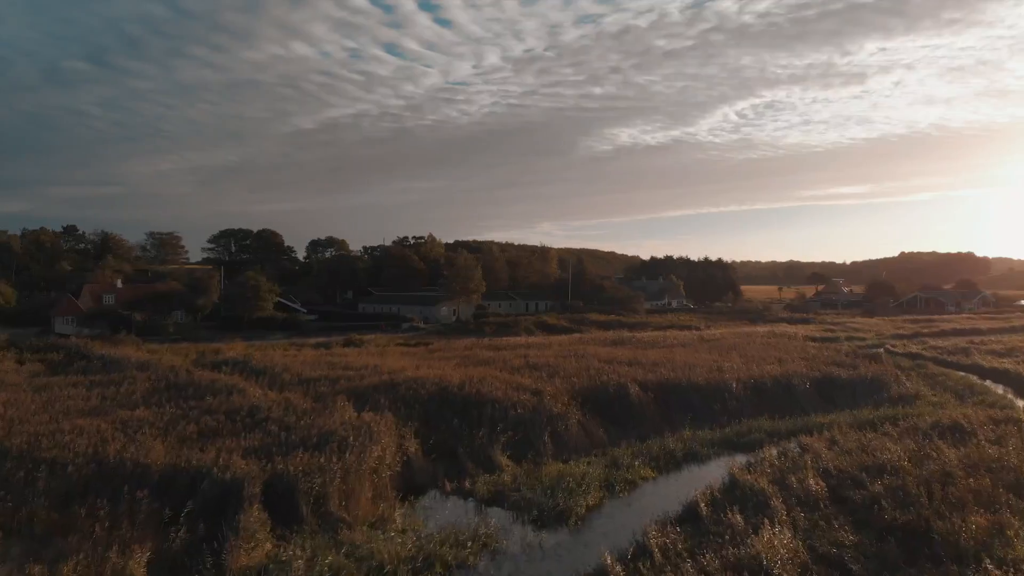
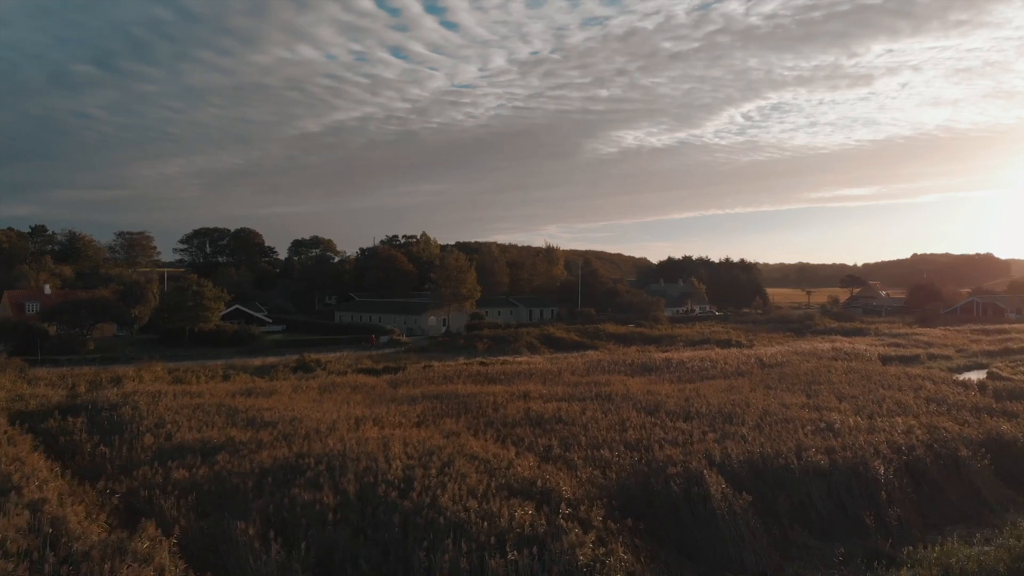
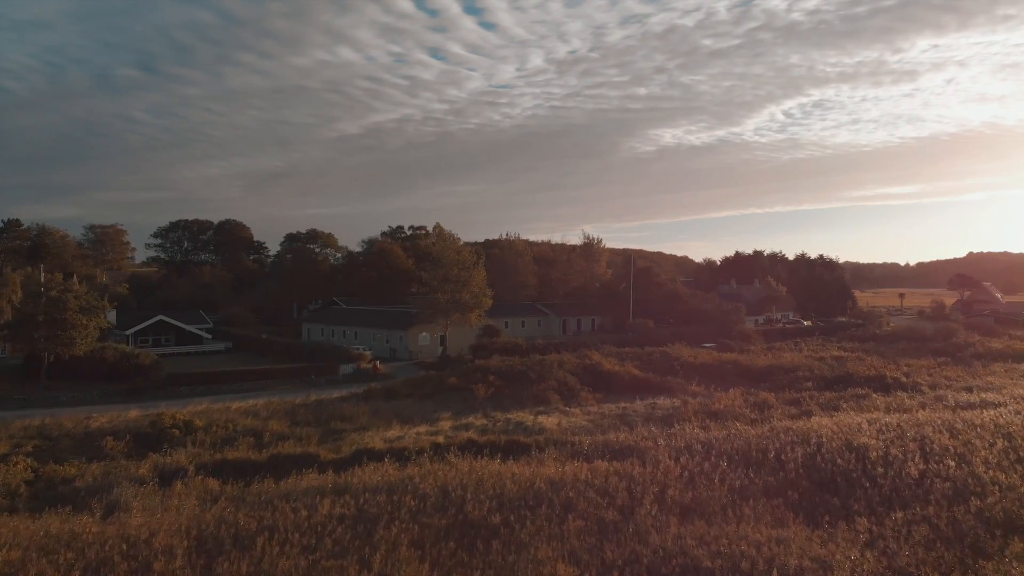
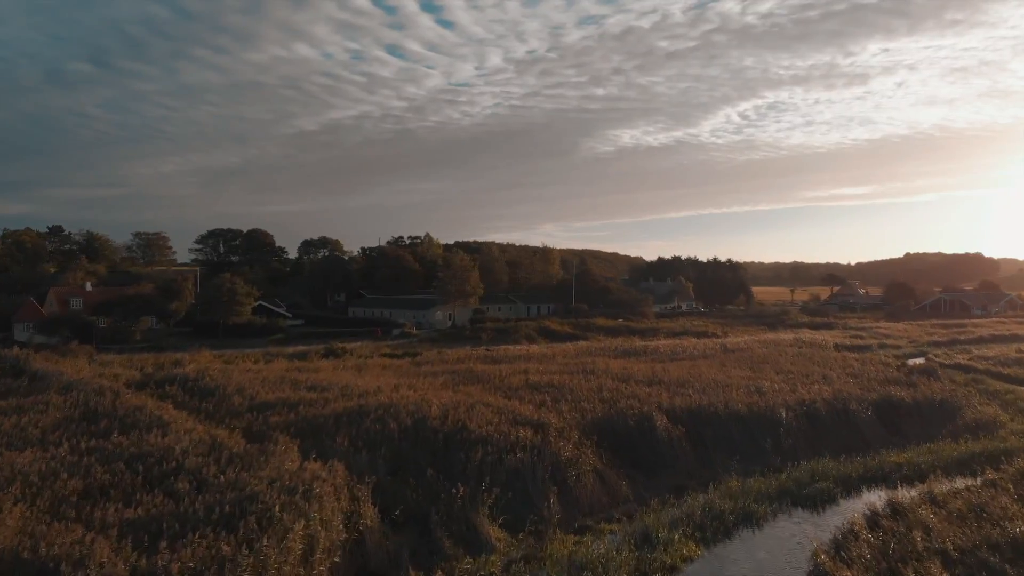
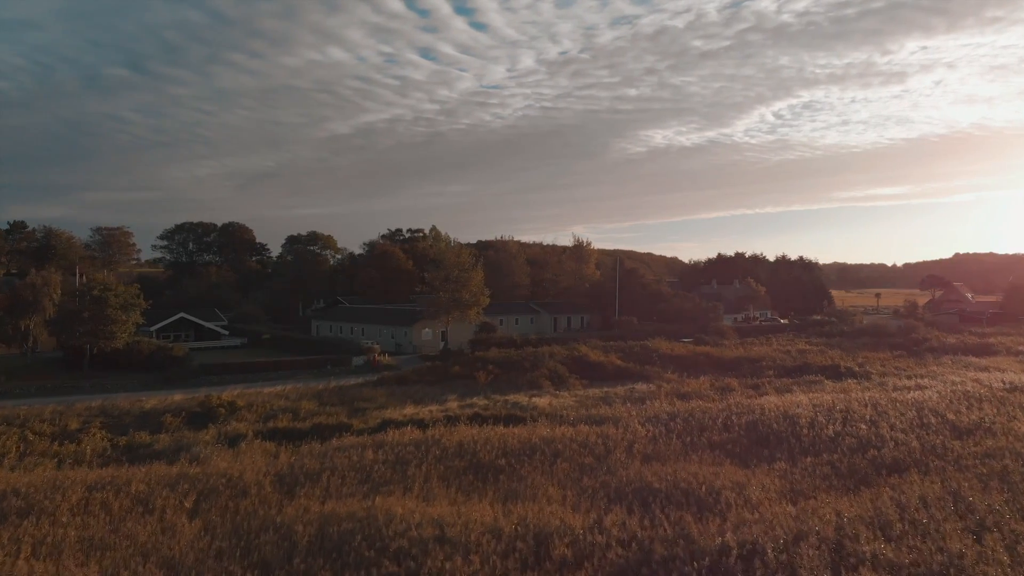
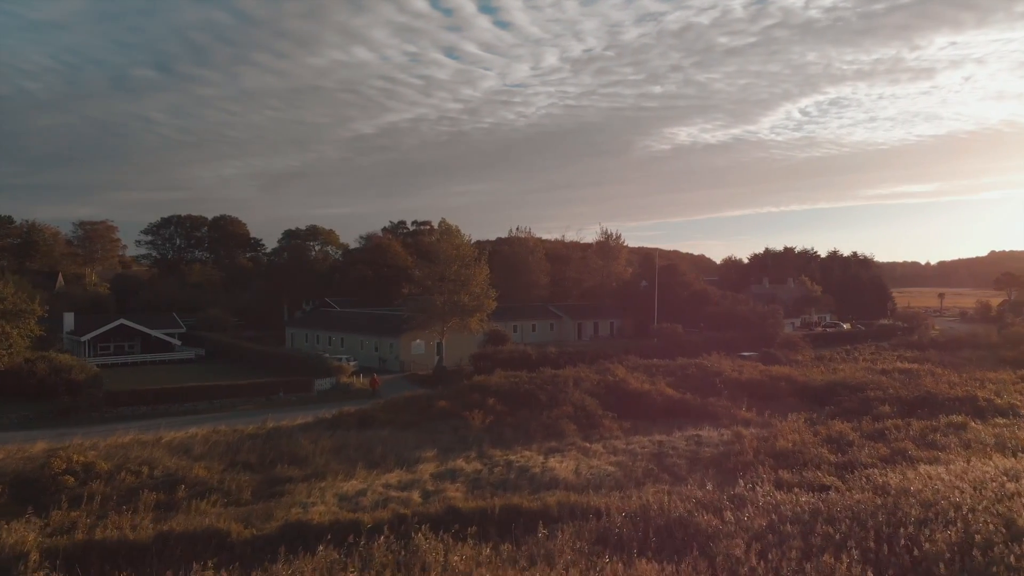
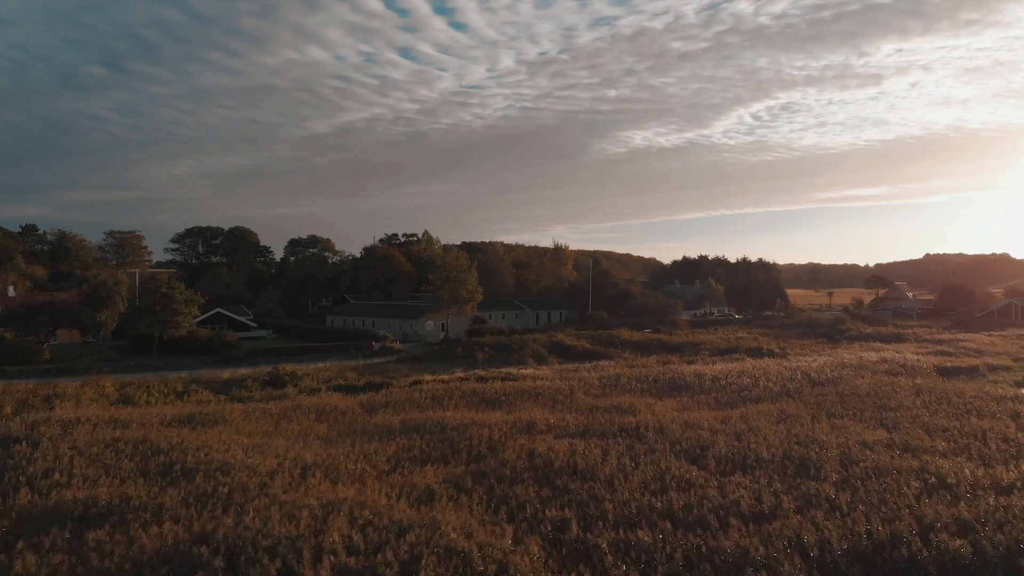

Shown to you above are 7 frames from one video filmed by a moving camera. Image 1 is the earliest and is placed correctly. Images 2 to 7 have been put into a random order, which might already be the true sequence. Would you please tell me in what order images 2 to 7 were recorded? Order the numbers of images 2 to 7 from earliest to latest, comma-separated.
4, 2, 7, 5, 3, 6
